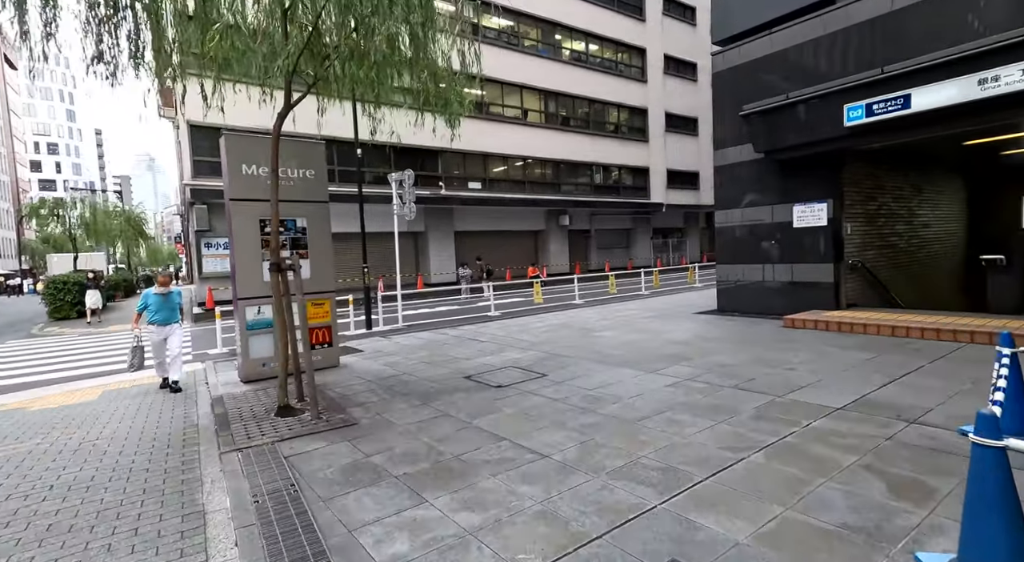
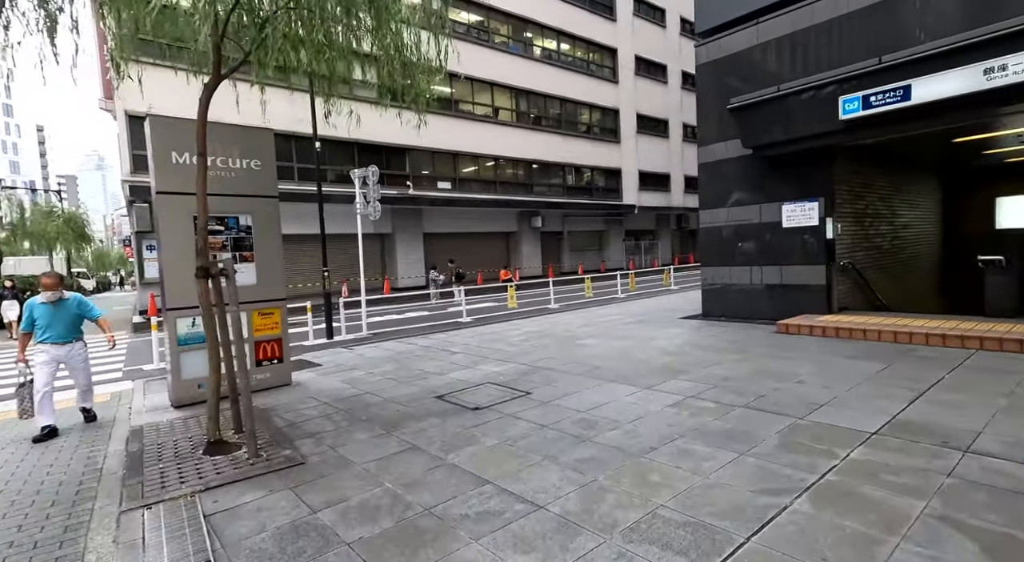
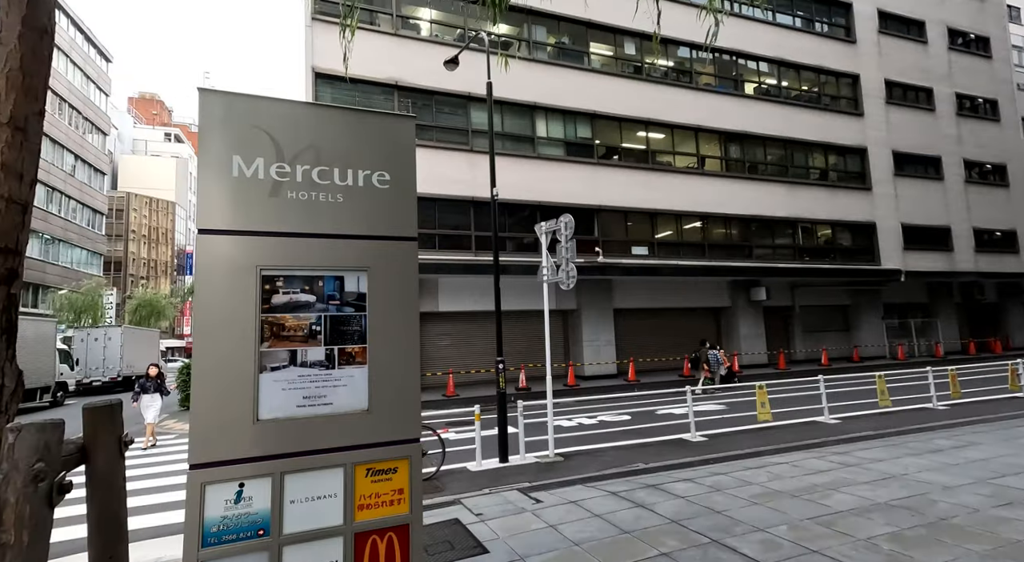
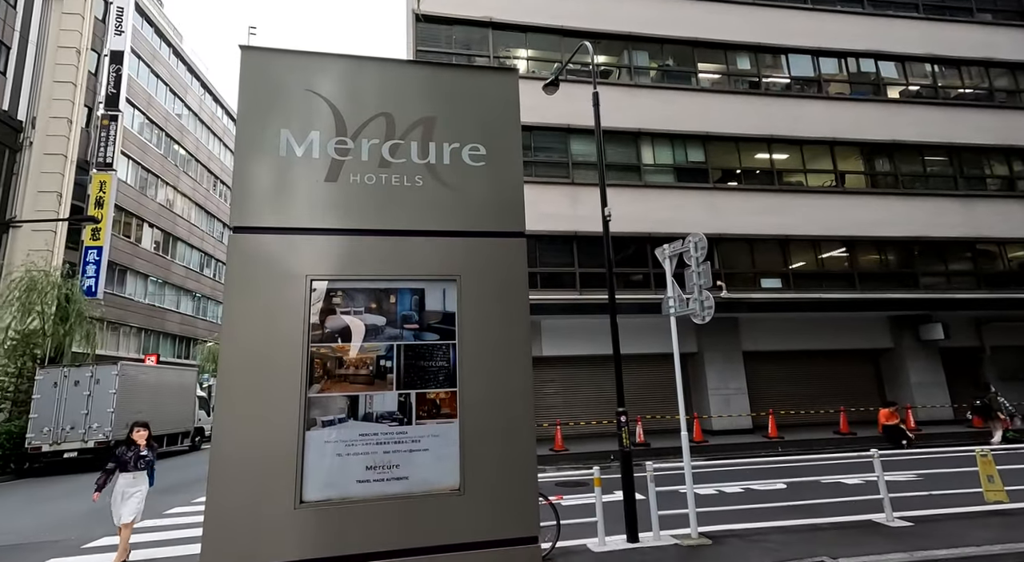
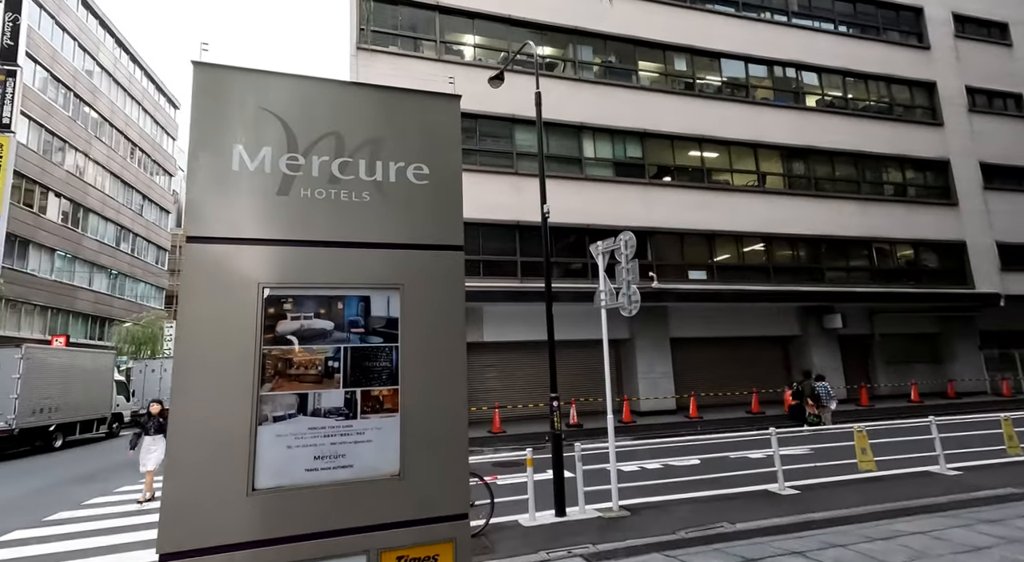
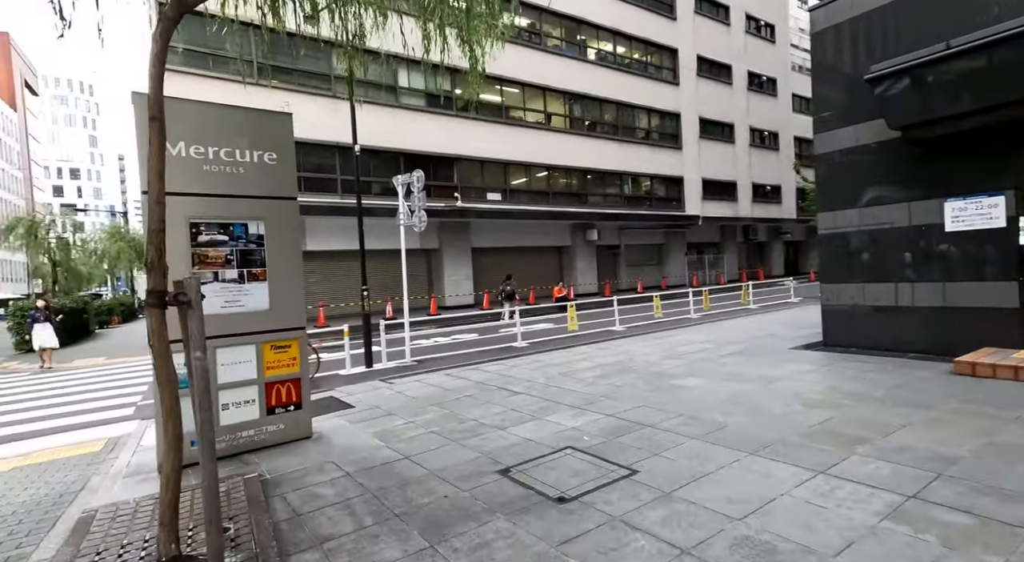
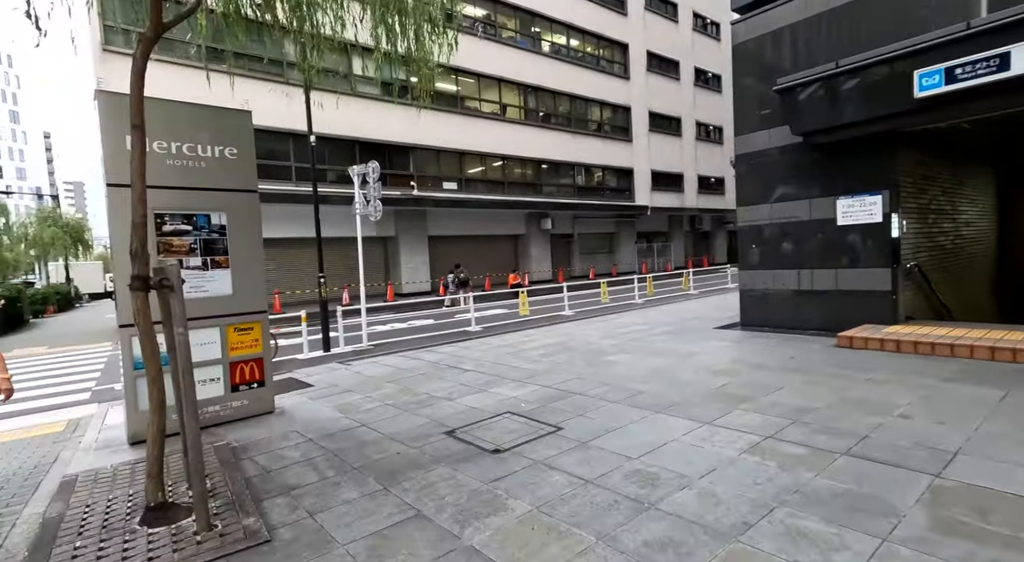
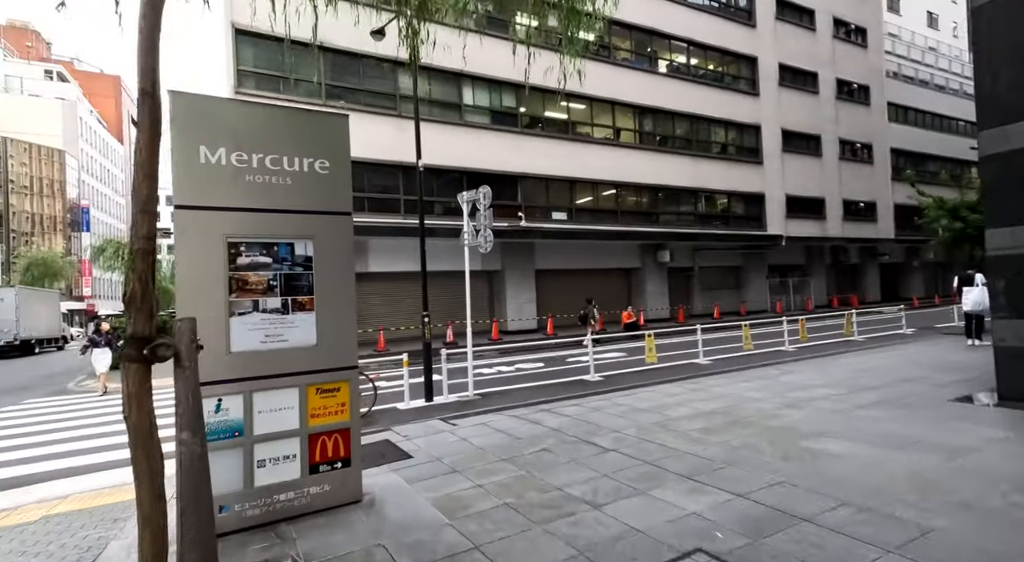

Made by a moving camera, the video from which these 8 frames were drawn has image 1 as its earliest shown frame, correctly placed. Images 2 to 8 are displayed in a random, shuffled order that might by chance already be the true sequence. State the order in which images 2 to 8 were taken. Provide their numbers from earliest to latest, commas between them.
2, 7, 6, 8, 3, 5, 4
